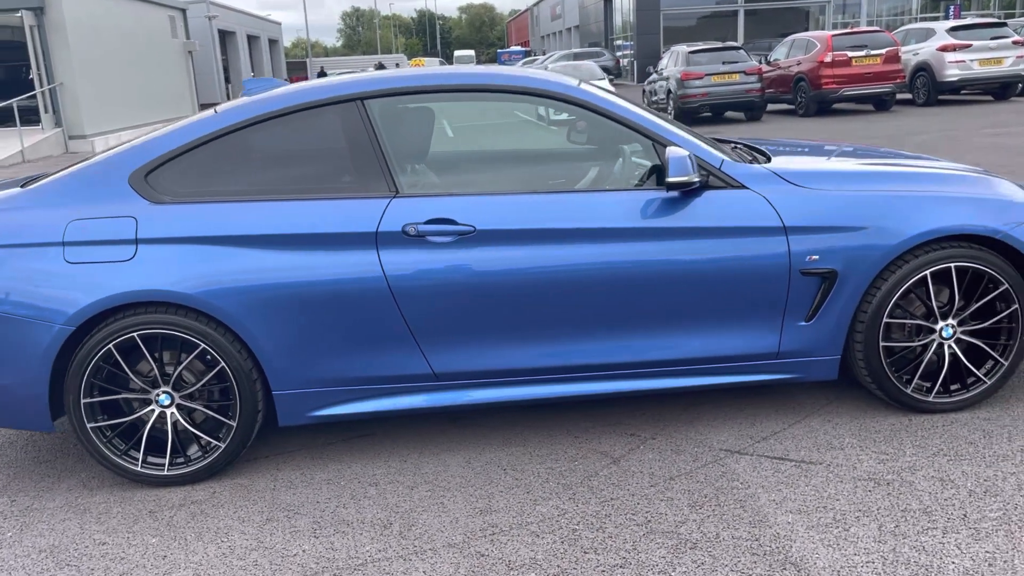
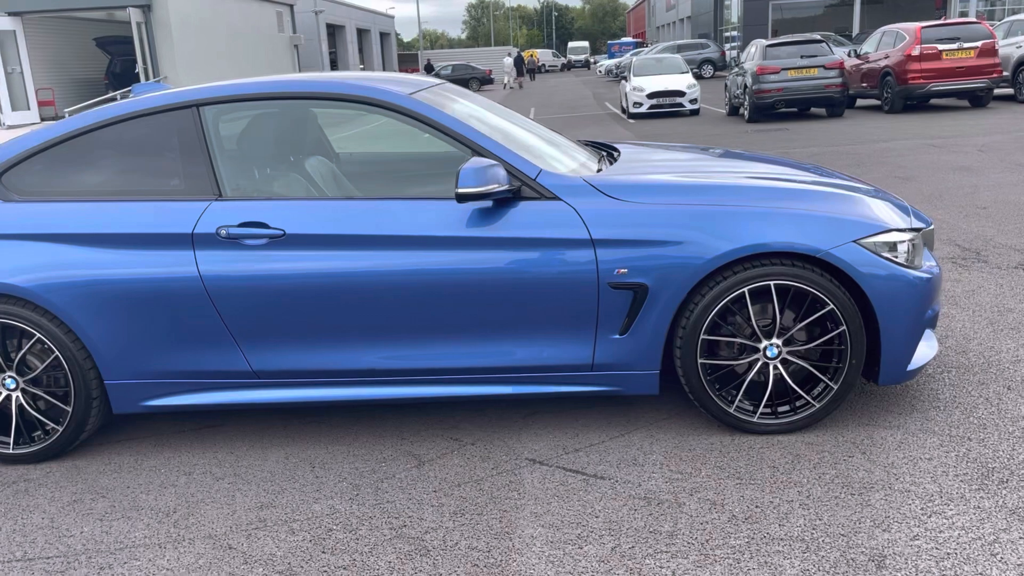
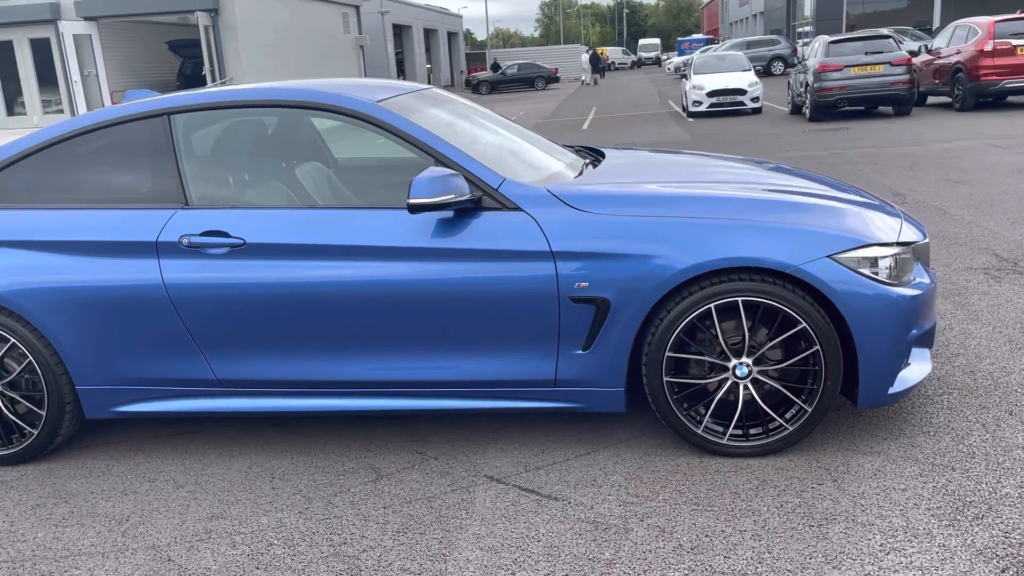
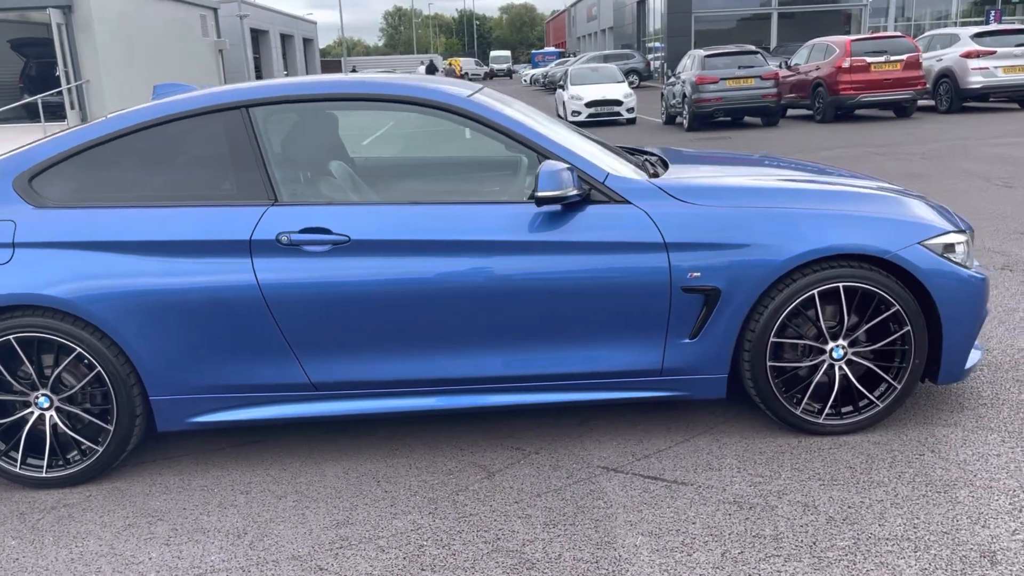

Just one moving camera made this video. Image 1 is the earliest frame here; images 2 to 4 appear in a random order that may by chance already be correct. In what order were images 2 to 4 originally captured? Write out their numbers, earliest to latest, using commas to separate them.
4, 2, 3
